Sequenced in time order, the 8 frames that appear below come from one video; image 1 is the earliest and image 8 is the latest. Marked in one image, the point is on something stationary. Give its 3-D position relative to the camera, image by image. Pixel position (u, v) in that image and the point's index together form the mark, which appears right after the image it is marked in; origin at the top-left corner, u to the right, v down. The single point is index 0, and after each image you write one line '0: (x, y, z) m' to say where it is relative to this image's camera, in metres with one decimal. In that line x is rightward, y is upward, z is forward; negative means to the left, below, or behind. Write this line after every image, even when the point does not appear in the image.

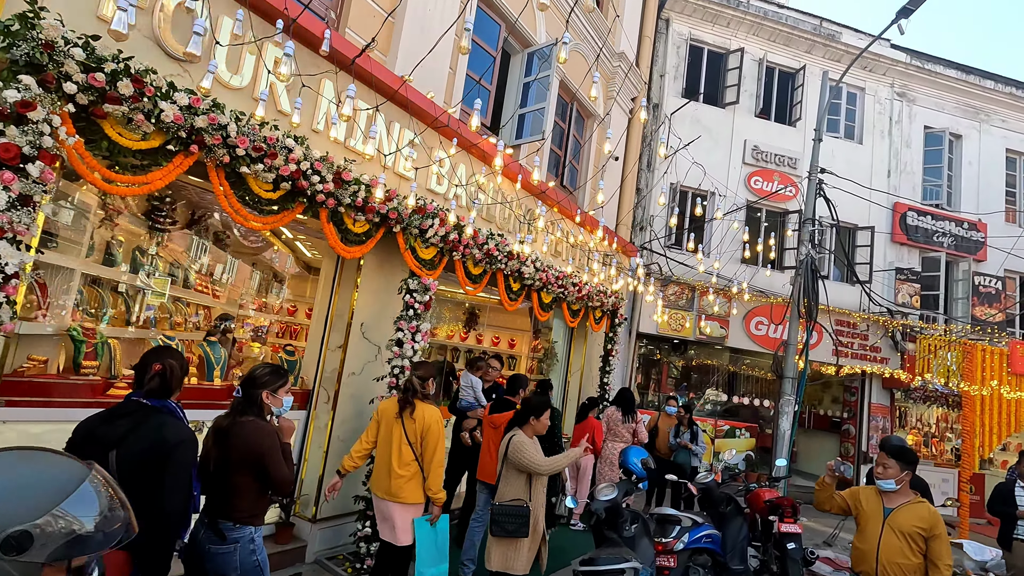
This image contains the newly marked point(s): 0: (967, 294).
0: (+9.4, -0.1, +11.3) m
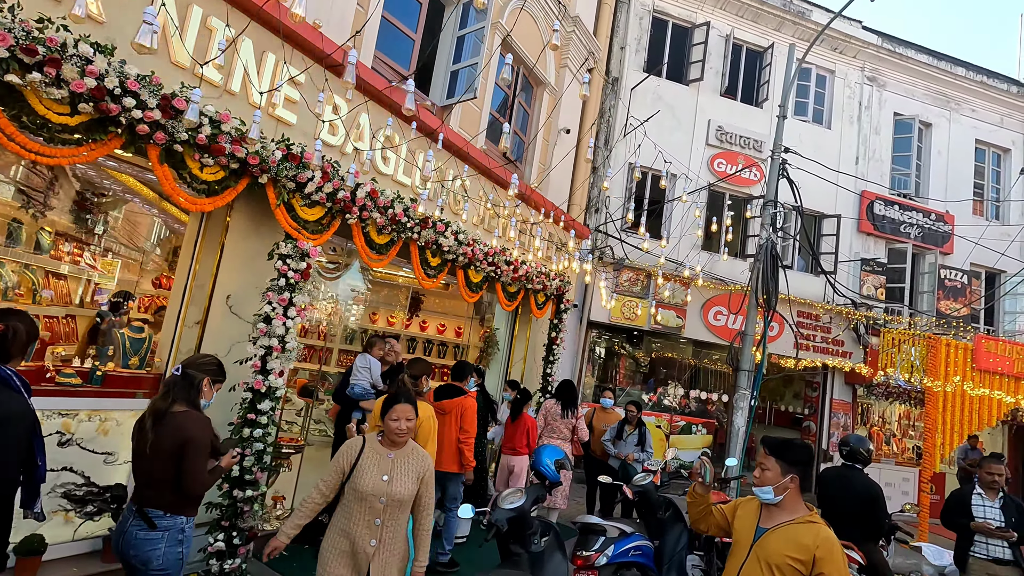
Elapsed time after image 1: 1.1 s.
0: (+8.4, 0.0, +10.9) m
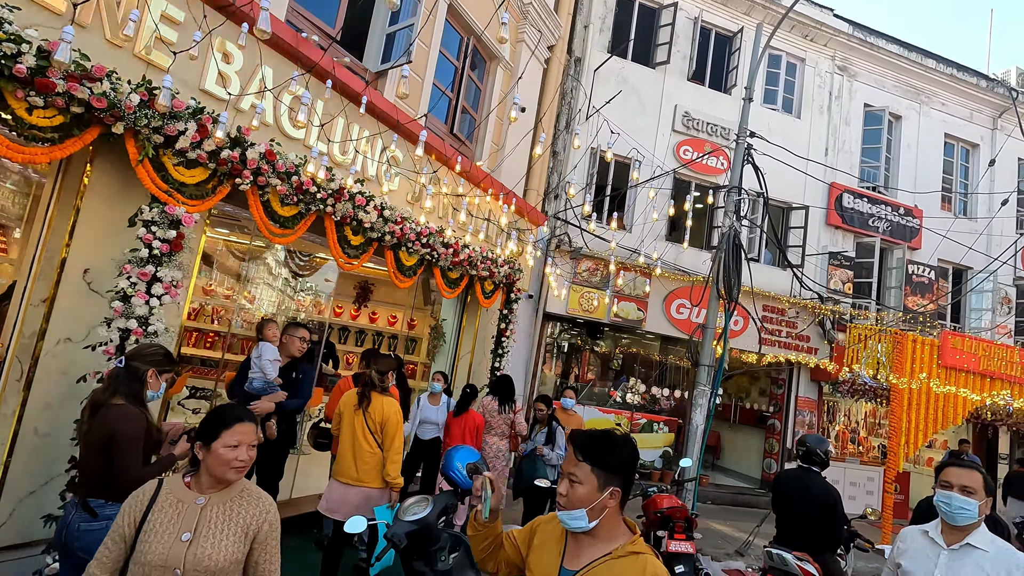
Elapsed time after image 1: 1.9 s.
0: (+7.5, +0.1, +10.7) m
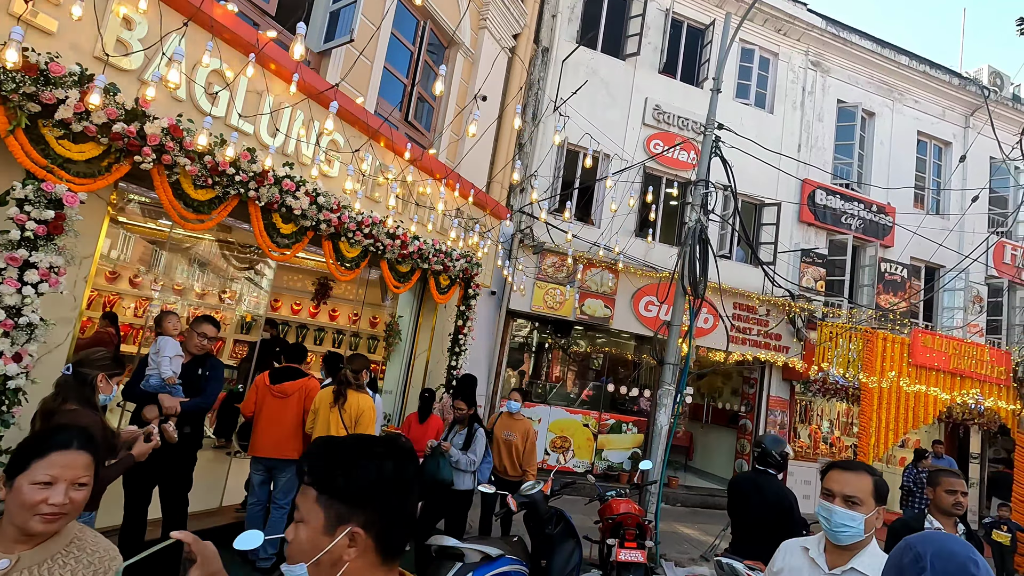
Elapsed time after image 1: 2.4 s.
0: (+6.9, +0.1, +10.6) m
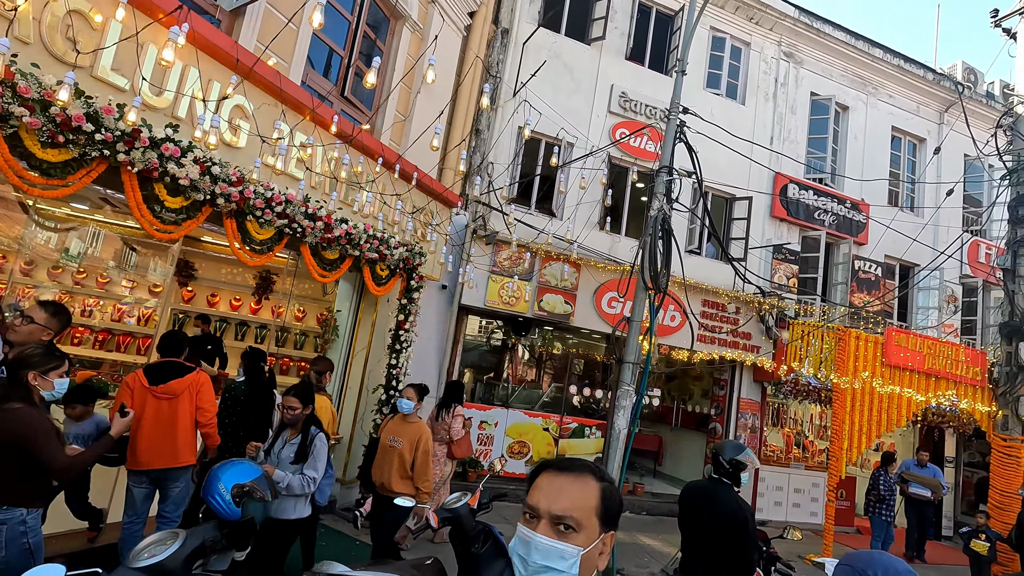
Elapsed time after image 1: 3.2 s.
0: (+6.2, +0.2, +10.2) m
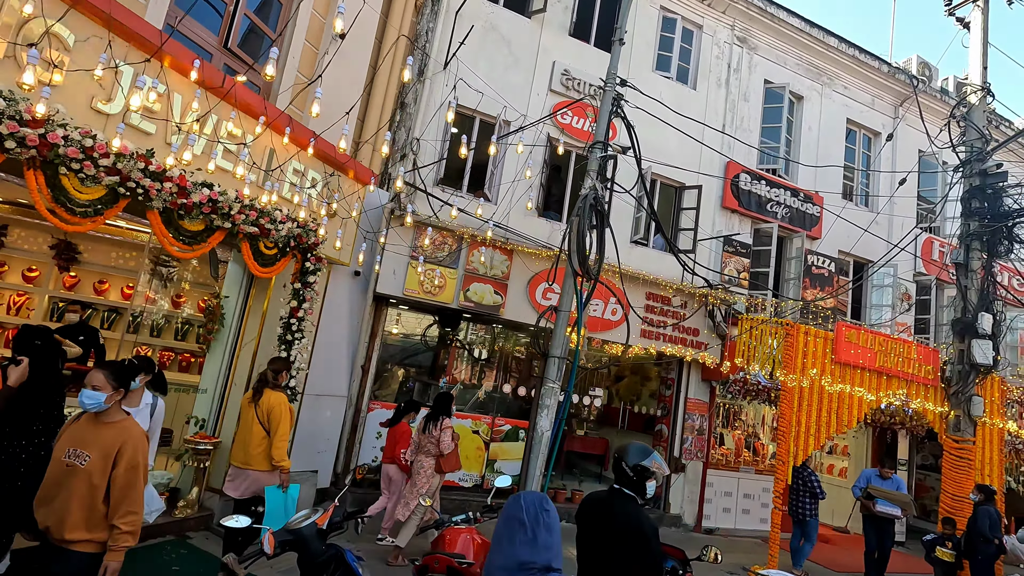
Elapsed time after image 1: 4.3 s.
0: (+5.1, +0.3, +9.7) m
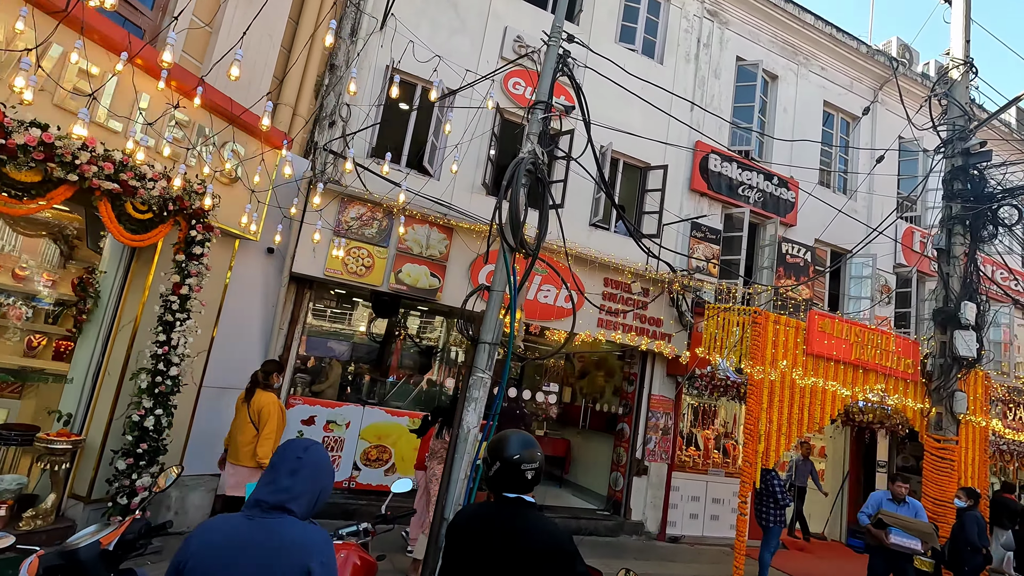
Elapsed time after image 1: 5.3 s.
0: (+4.3, +0.5, +9.1) m
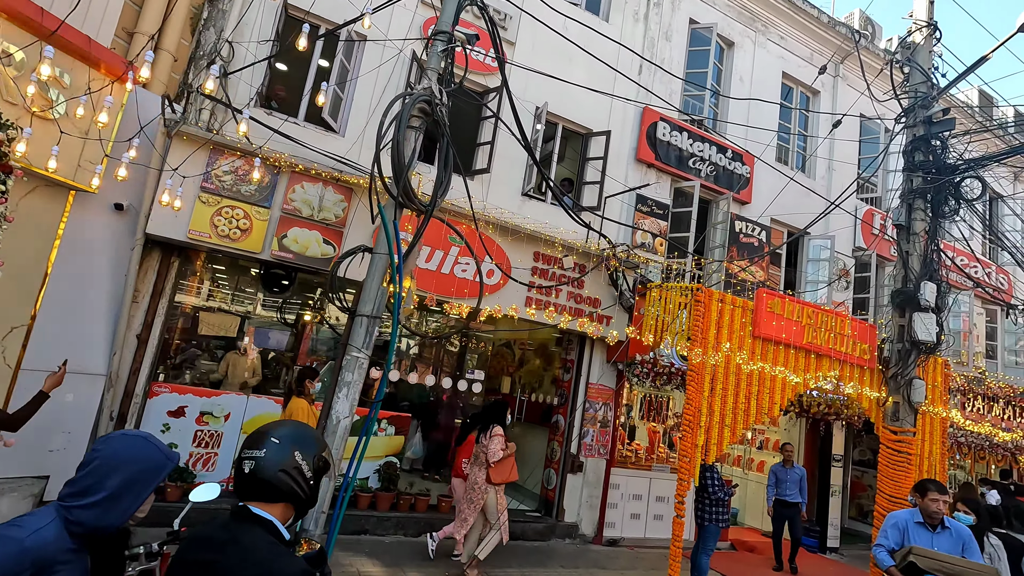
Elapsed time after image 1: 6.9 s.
0: (+3.2, +0.8, +8.4) m
